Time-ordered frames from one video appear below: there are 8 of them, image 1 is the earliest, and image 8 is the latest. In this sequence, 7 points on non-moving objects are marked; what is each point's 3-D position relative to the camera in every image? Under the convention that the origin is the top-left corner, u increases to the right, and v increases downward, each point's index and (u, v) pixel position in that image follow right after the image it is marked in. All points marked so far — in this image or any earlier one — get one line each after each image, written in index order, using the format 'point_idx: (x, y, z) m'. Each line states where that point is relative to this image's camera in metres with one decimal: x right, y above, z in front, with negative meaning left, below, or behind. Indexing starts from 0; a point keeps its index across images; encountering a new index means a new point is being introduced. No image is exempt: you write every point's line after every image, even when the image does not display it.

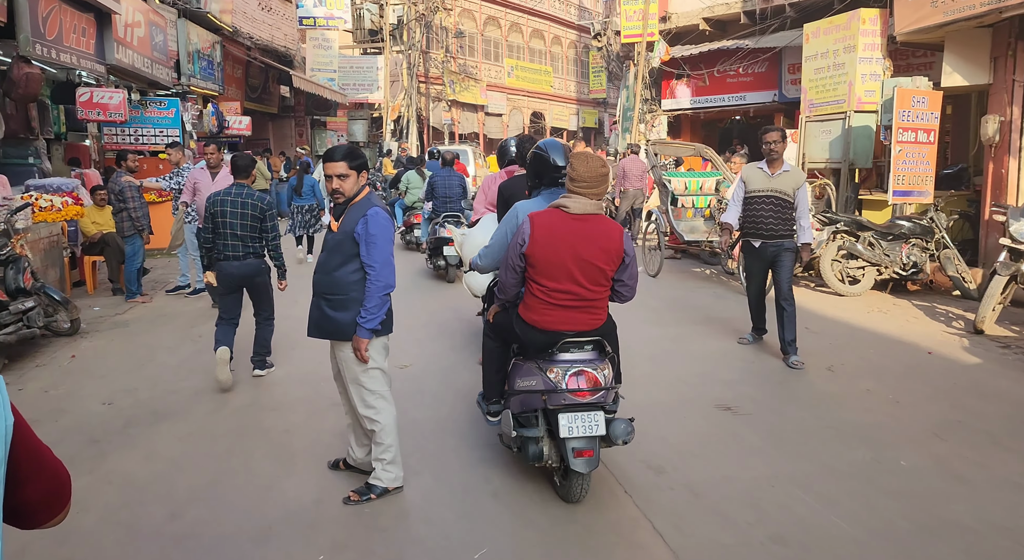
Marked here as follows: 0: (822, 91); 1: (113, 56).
0: (+4.2, +2.6, +9.2) m
1: (-5.7, +3.2, +9.8) m
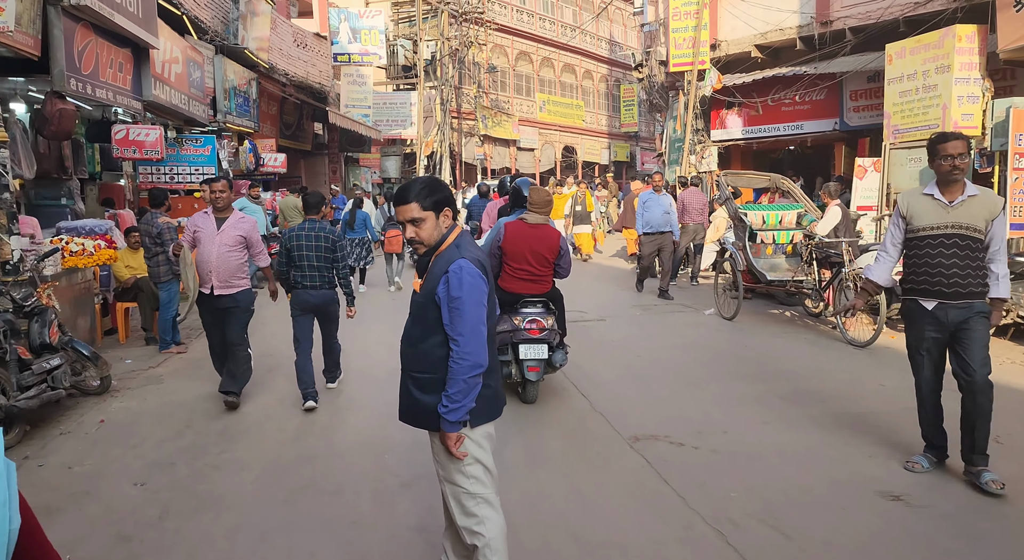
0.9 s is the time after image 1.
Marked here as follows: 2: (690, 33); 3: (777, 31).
0: (+5.0, +2.0, +8.5) m
1: (-5.0, +2.6, +9.4) m
2: (+3.7, +5.1, +14.0) m
3: (+5.2, +4.9, +13.5) m
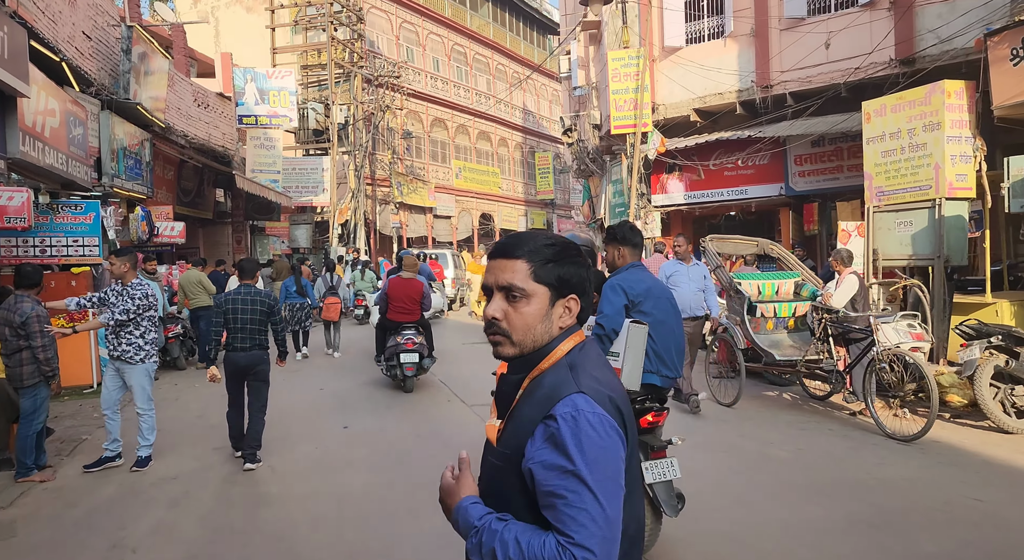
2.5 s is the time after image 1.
0: (+4.5, +1.2, +8.0) m
1: (-5.5, +1.5, +7.5) m
2: (+2.4, +3.7, +13.5) m
3: (+4.0, +3.6, +13.2) m
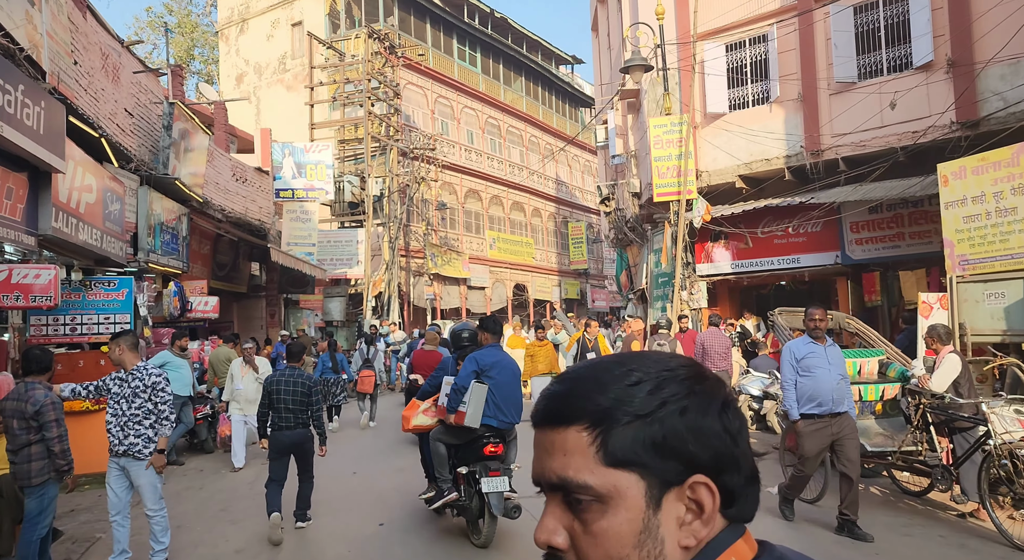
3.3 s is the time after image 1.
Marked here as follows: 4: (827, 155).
0: (+5.0, +0.4, +7.3) m
1: (-5.0, +0.6, +7.3) m
2: (+3.1, +2.3, +13.2) m
3: (+4.7, +2.2, +12.8) m
4: (+5.5, +2.2, +12.0) m
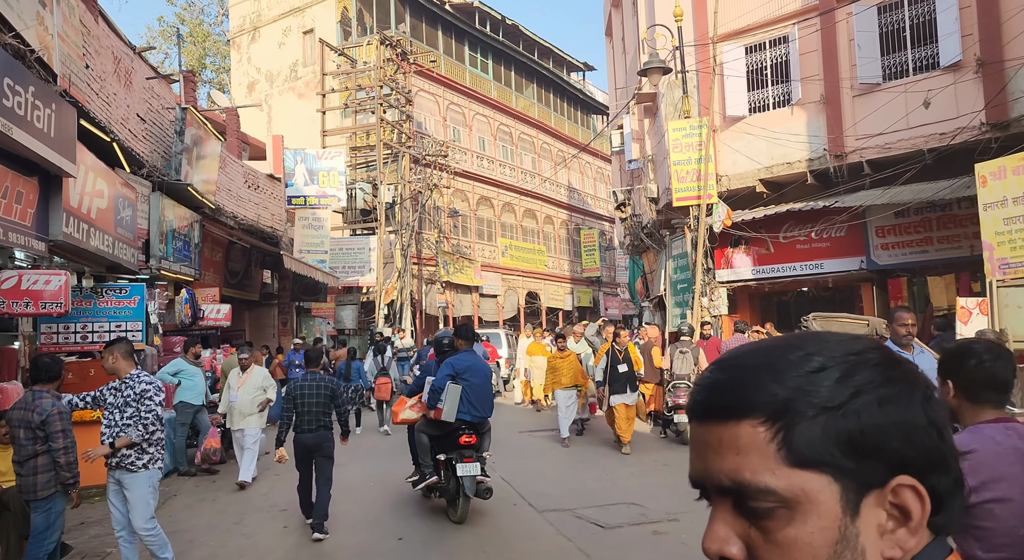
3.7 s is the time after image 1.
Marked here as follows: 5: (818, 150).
0: (+5.2, +0.3, +7.0) m
1: (-4.7, +0.5, +7.1) m
2: (+3.4, +2.2, +12.9) m
3: (+5.0, +2.1, +12.5) m
4: (+5.8, +2.1, +11.7) m
5: (+5.5, +2.3, +12.2) m
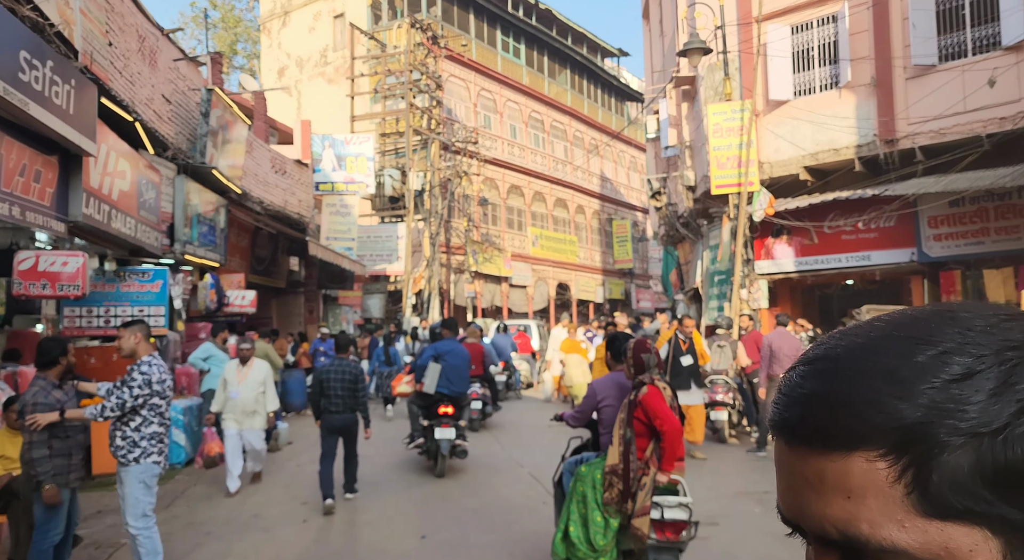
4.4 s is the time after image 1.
0: (+5.5, +0.4, +6.4) m
1: (-4.4, +0.7, +6.9) m
2: (+4.0, +2.3, +12.3) m
3: (+5.6, +2.3, +11.9) m
4: (+6.4, +2.2, +11.0) m
5: (+6.0, +2.5, +11.5) m
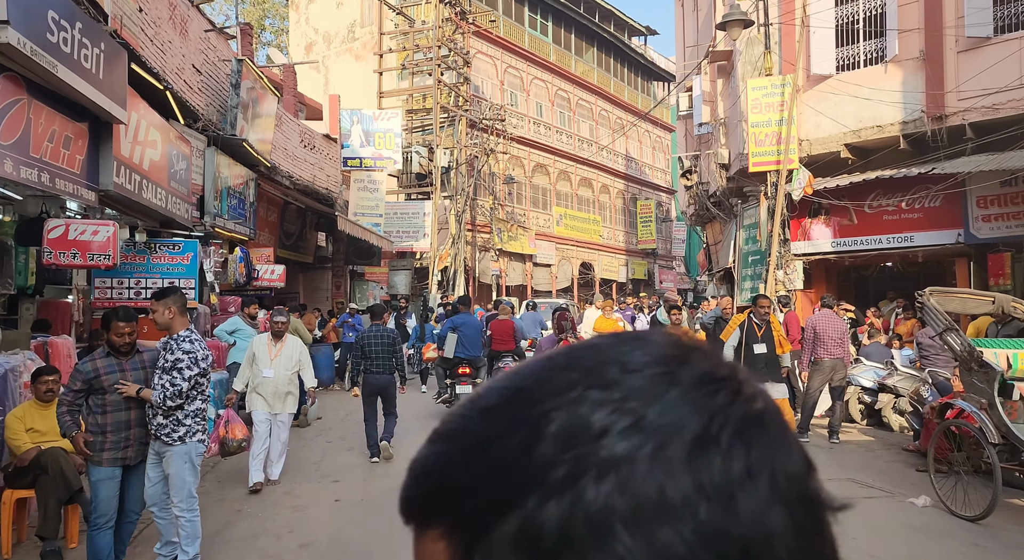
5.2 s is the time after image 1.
0: (+5.9, +0.5, +6.0) m
1: (-4.1, +1.0, +6.9) m
2: (+4.6, +2.7, +12.0) m
3: (+6.1, +2.6, +11.4) m
4: (+6.9, +2.5, +10.6) m
5: (+6.5, +2.8, +11.1) m
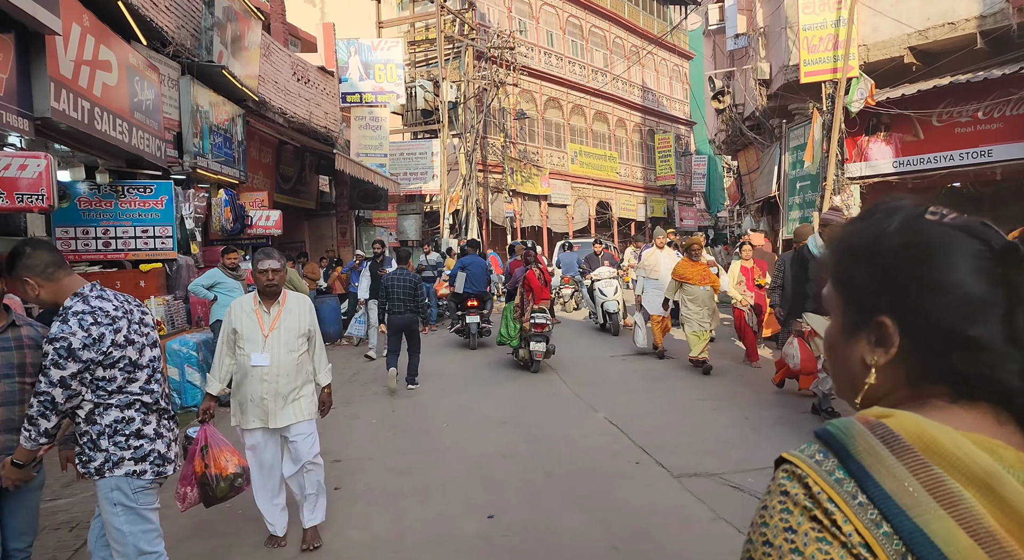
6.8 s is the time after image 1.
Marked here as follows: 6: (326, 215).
0: (+6.1, +1.2, +4.6) m
1: (-3.8, +1.4, +5.6) m
2: (+4.8, +3.8, +10.4) m
3: (+6.3, +3.7, +9.9) m
4: (+7.1, +3.6, +9.0) m
5: (+6.7, +3.9, +9.5) m
6: (-4.8, +1.7, +17.4) m
